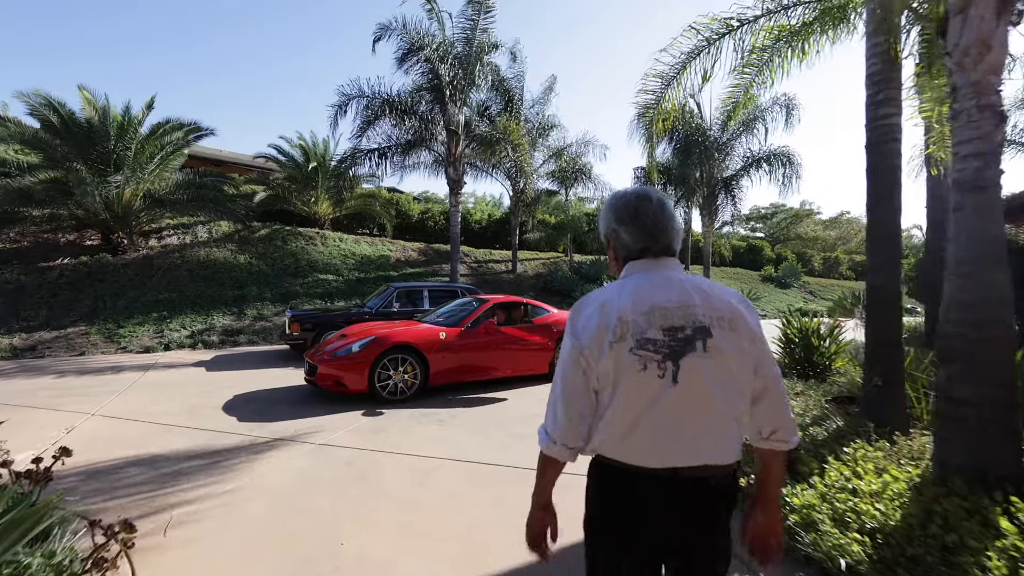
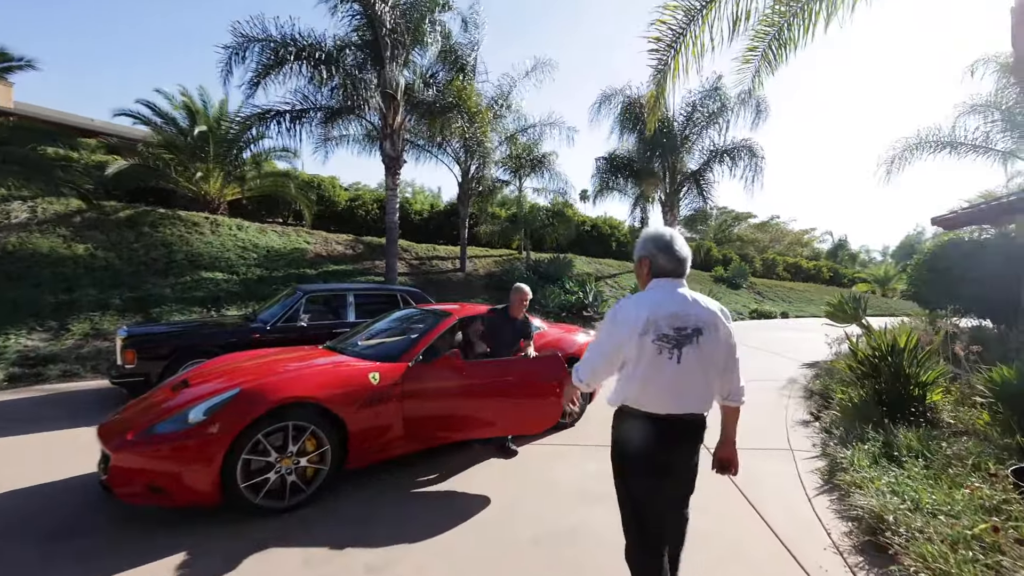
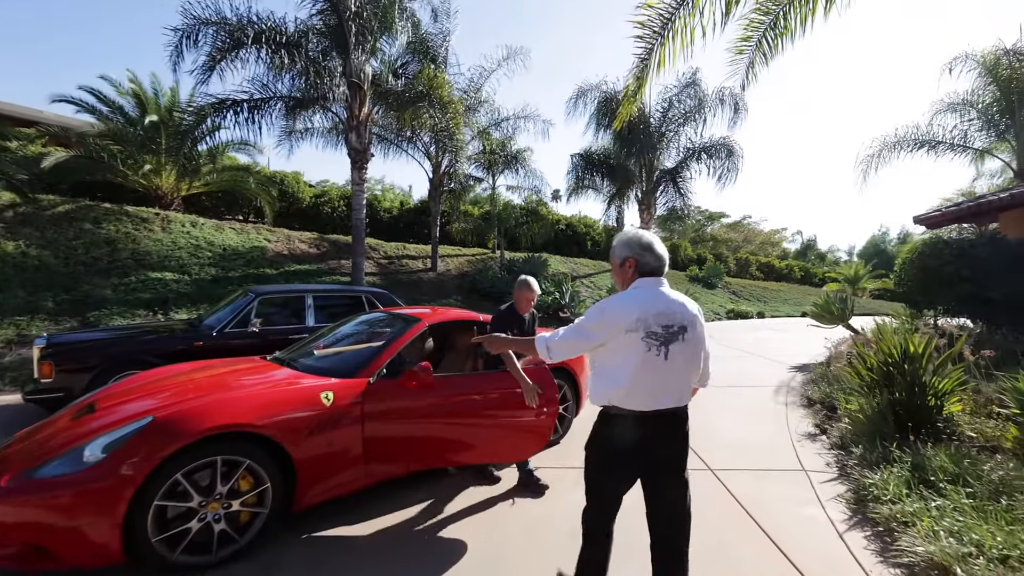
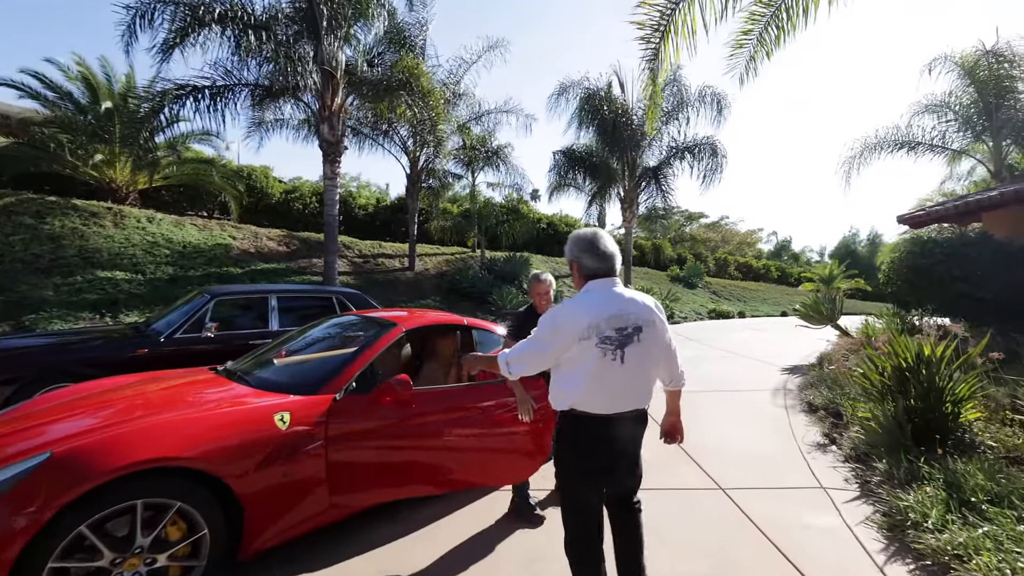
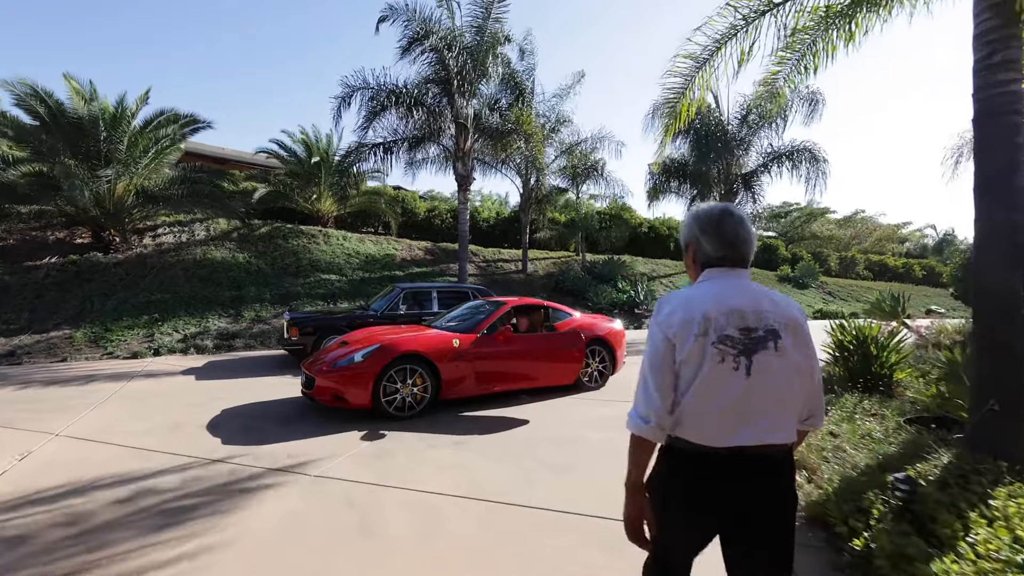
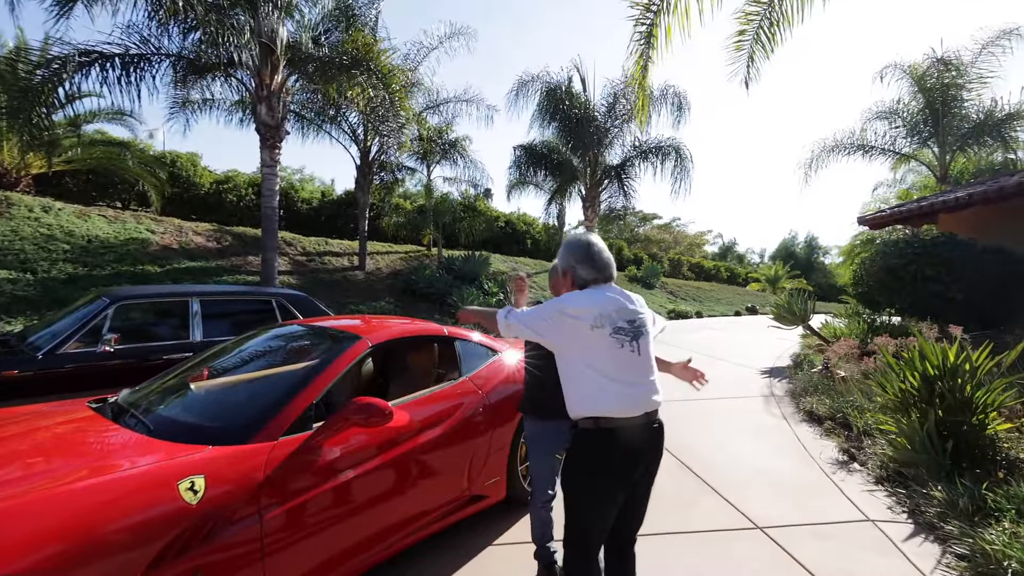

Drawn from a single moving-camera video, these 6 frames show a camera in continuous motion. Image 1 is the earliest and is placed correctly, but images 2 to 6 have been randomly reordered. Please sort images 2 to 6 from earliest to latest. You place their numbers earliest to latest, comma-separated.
5, 2, 3, 4, 6
